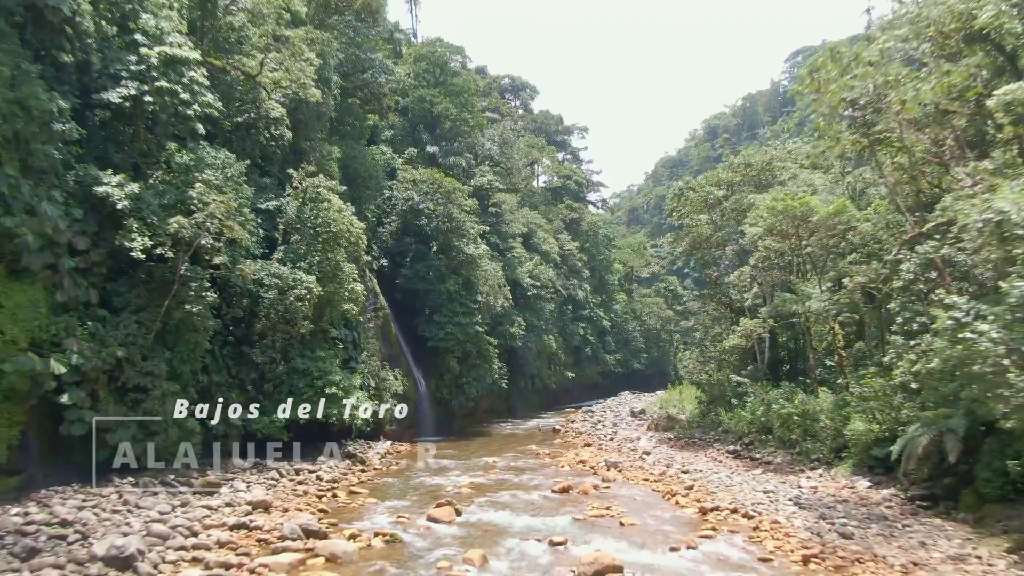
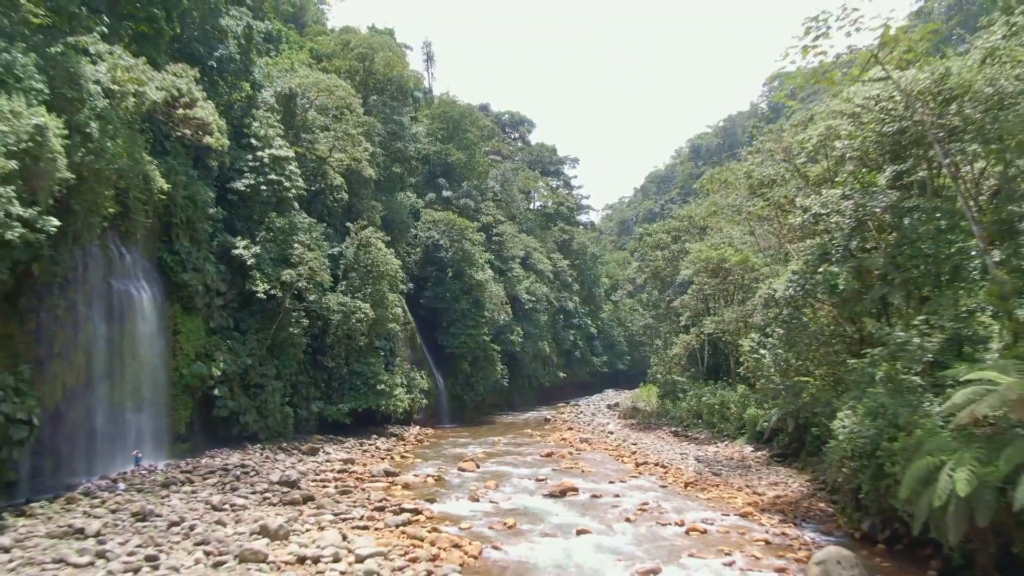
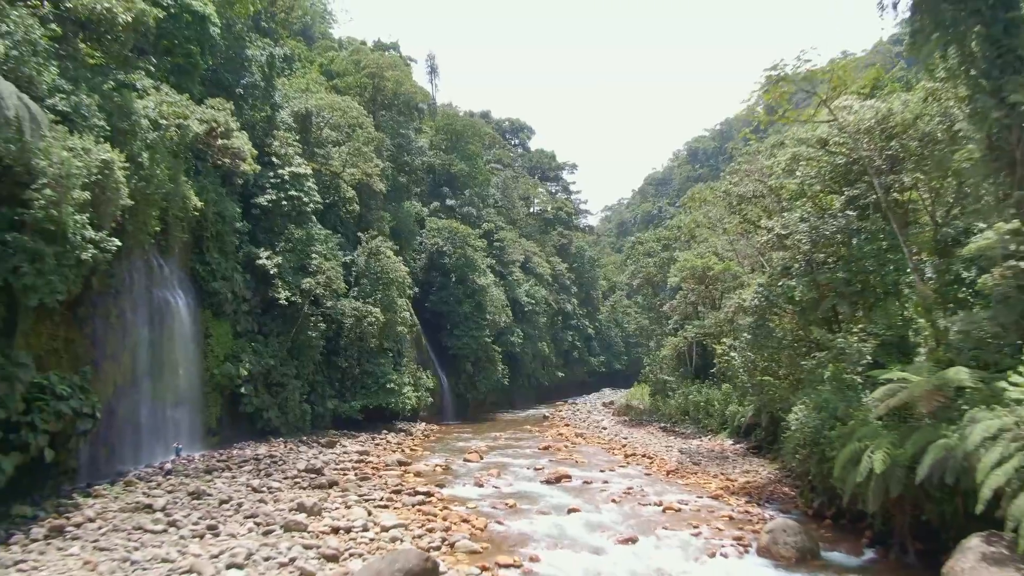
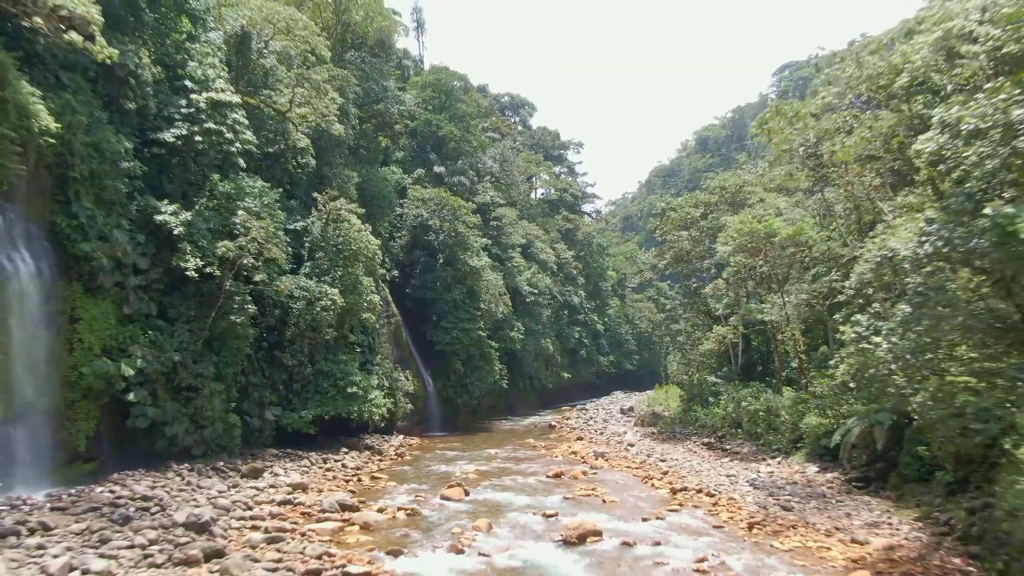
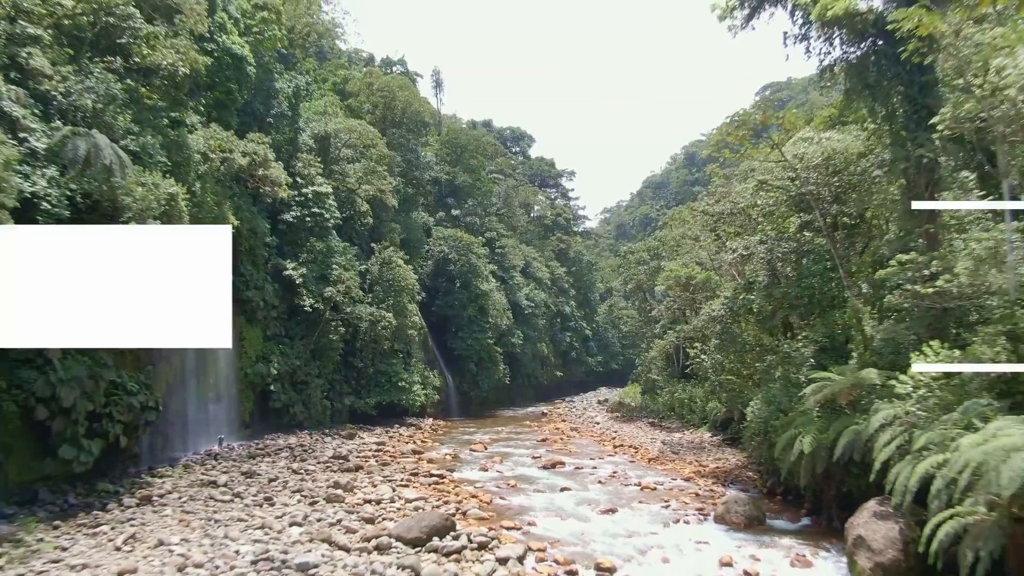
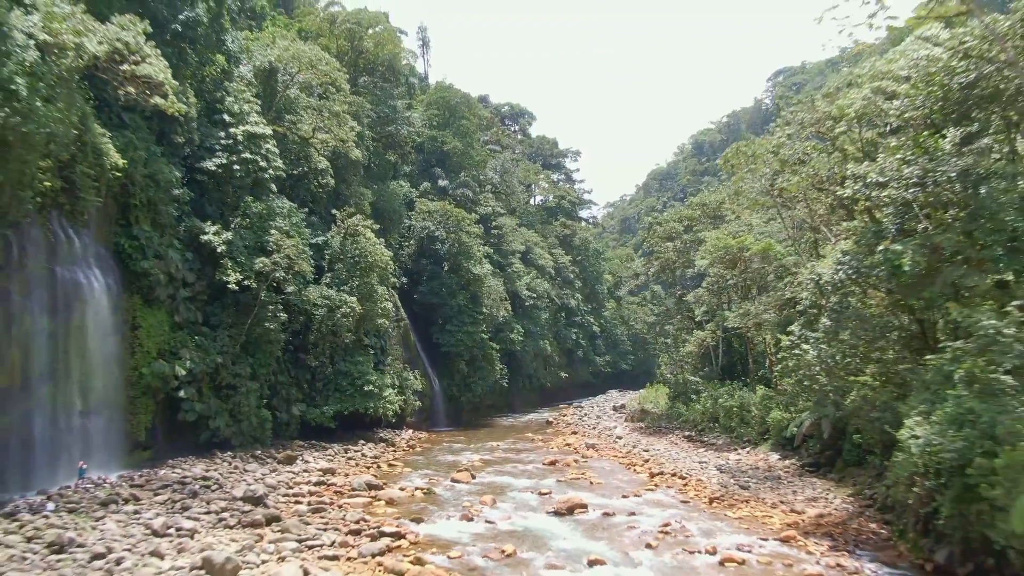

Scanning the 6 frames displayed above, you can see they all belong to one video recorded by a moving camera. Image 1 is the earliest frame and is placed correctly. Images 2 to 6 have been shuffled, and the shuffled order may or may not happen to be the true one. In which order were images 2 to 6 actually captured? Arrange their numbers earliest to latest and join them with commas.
4, 6, 2, 3, 5
